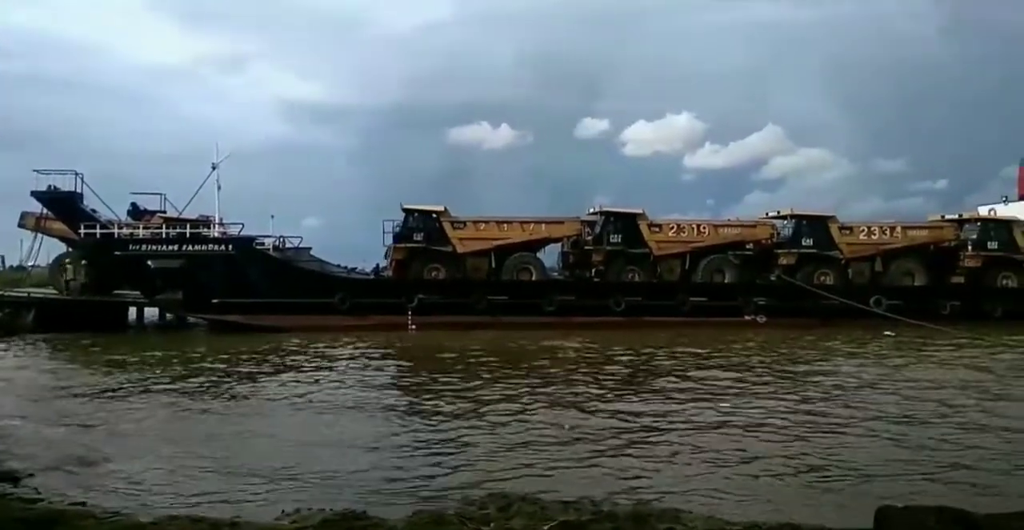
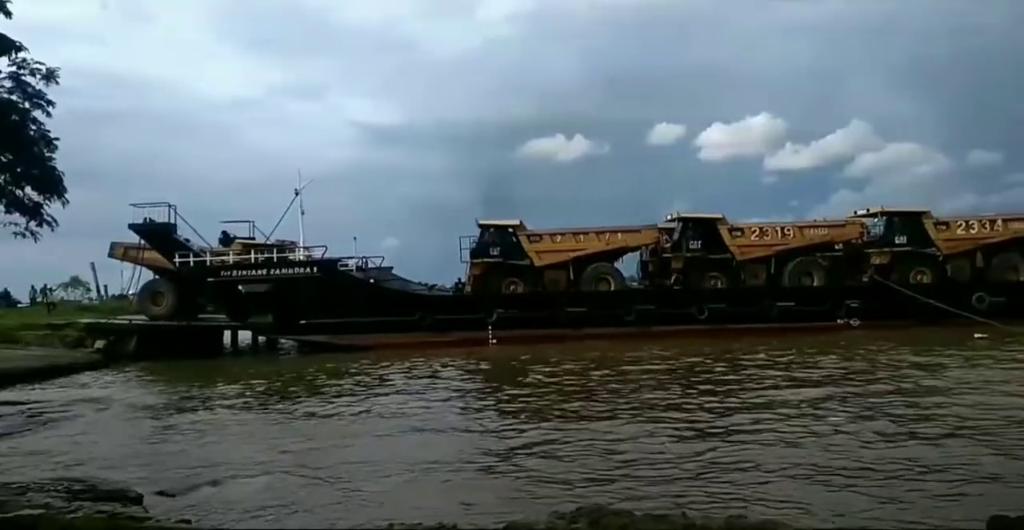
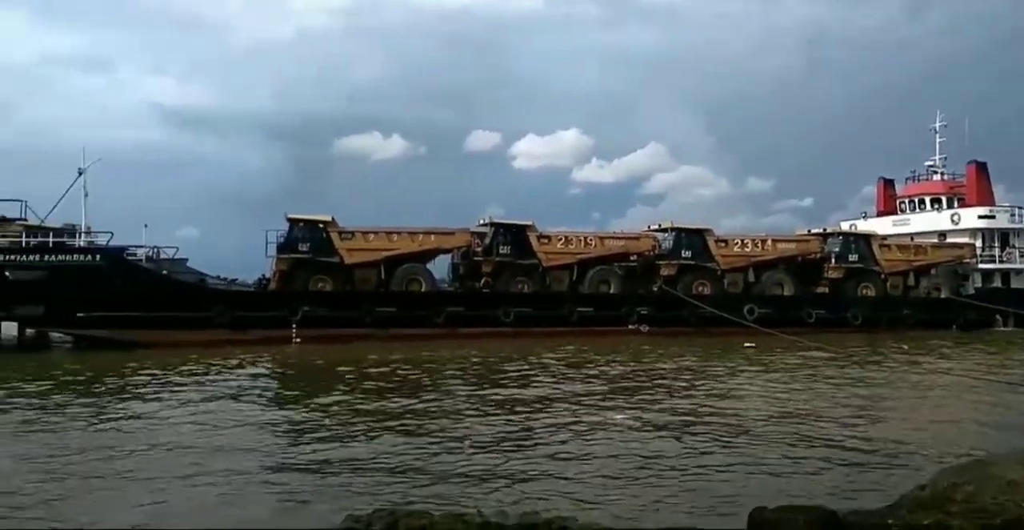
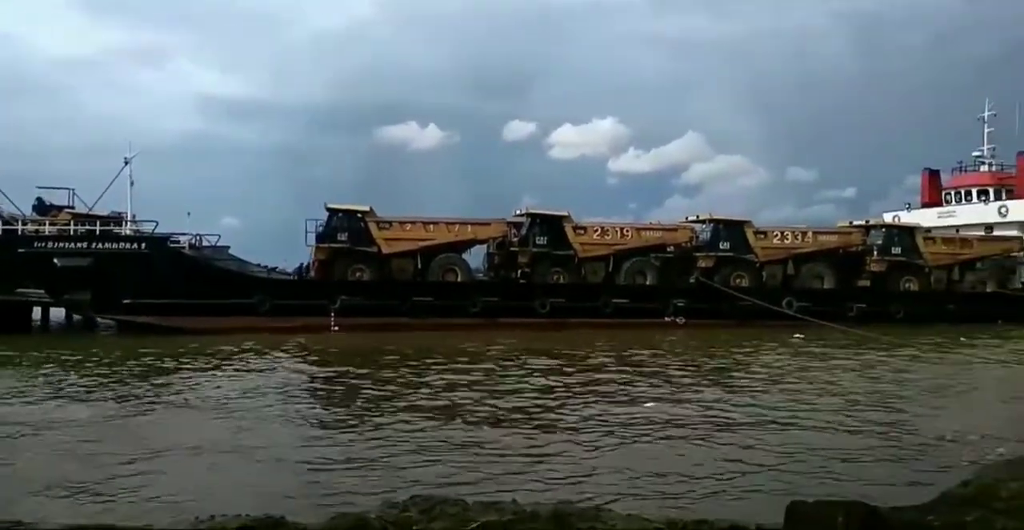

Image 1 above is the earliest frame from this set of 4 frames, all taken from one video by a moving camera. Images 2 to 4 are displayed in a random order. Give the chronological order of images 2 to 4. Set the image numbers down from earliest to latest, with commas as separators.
4, 3, 2
